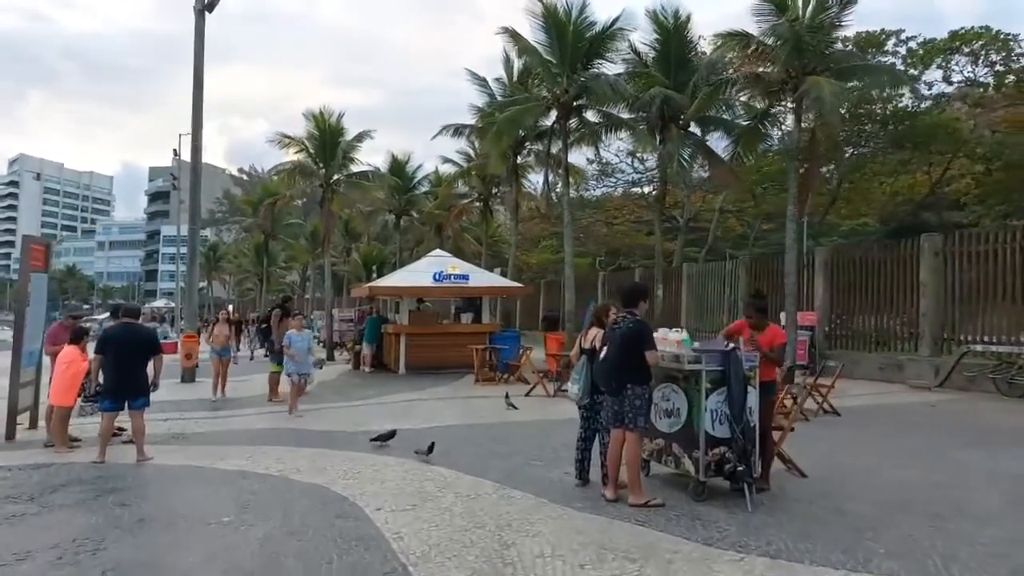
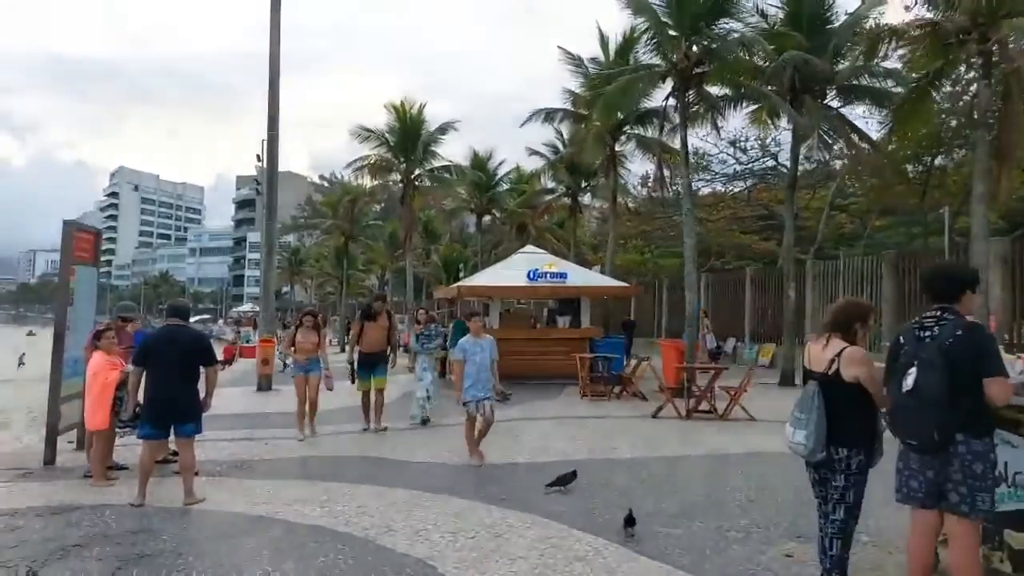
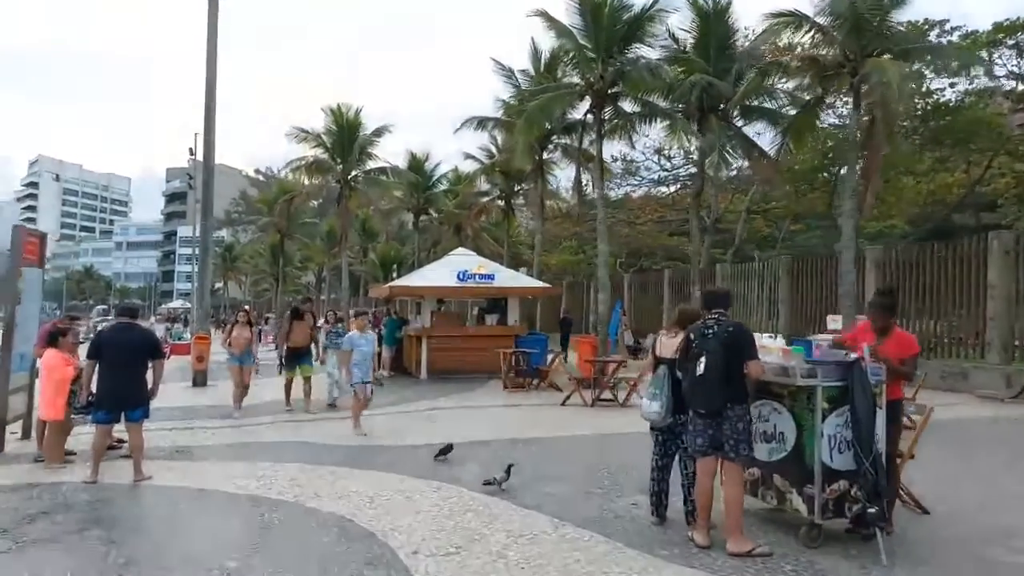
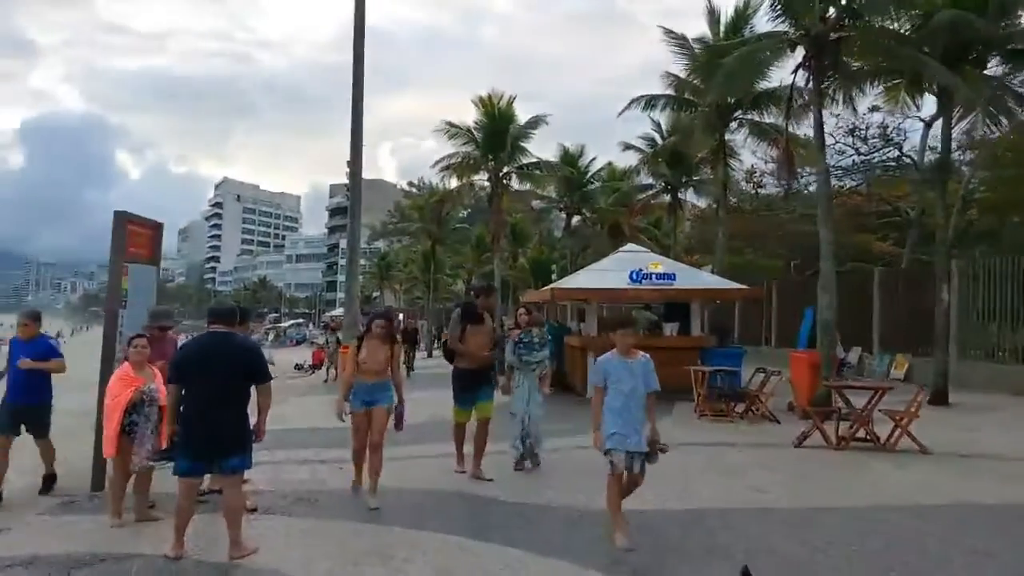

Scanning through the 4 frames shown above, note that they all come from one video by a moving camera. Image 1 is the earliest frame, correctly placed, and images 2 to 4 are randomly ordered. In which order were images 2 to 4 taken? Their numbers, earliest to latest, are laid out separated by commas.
3, 2, 4
